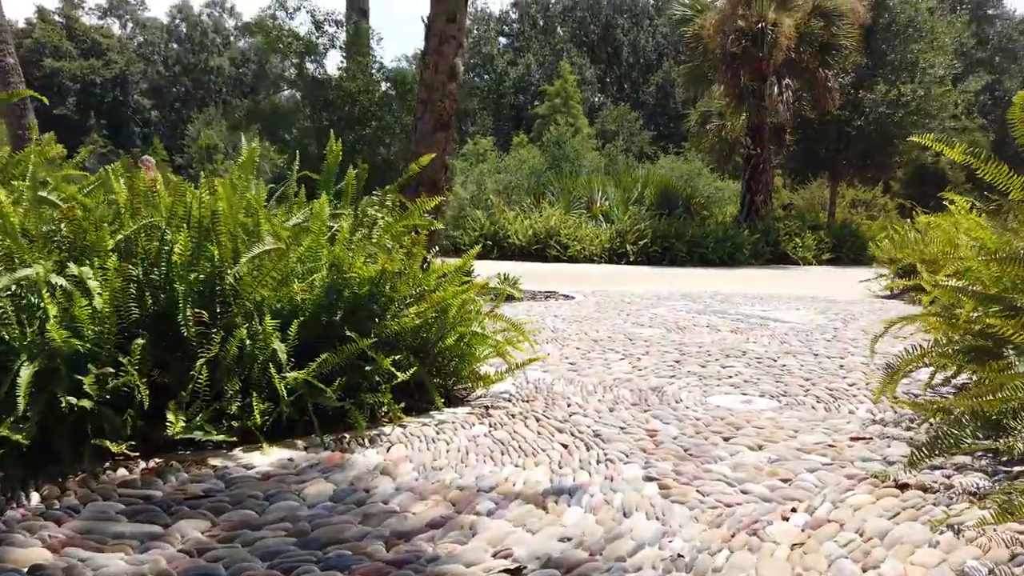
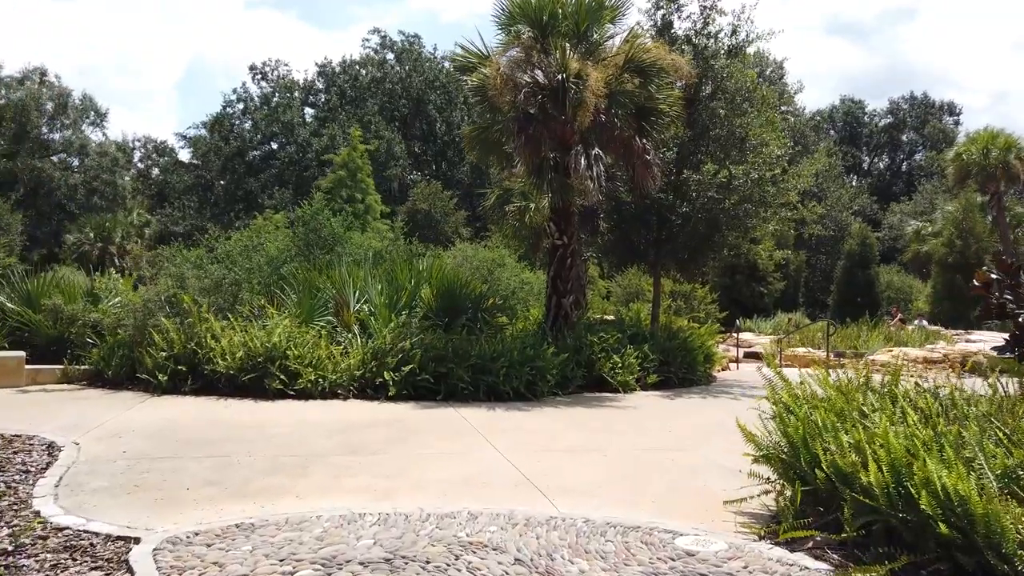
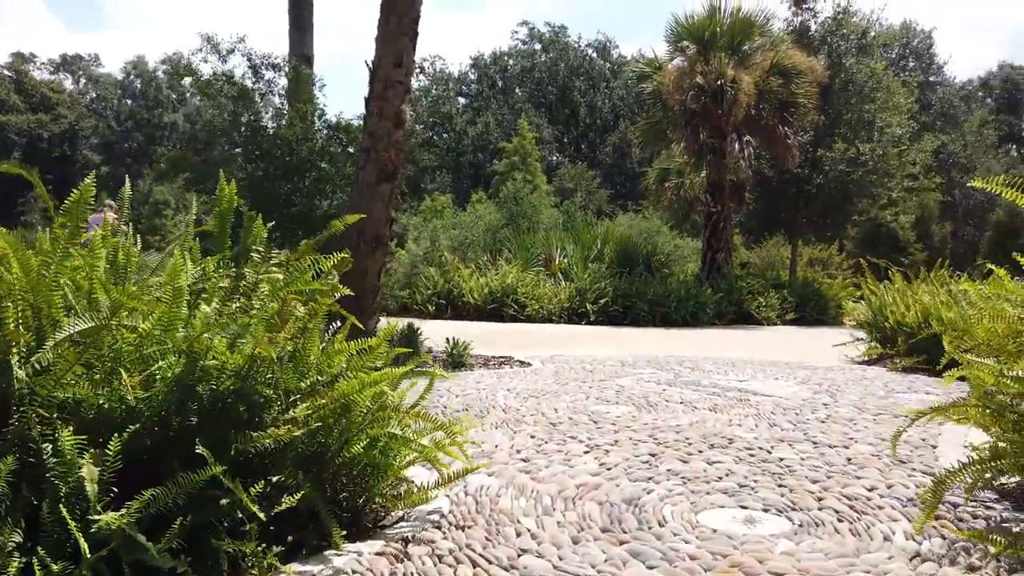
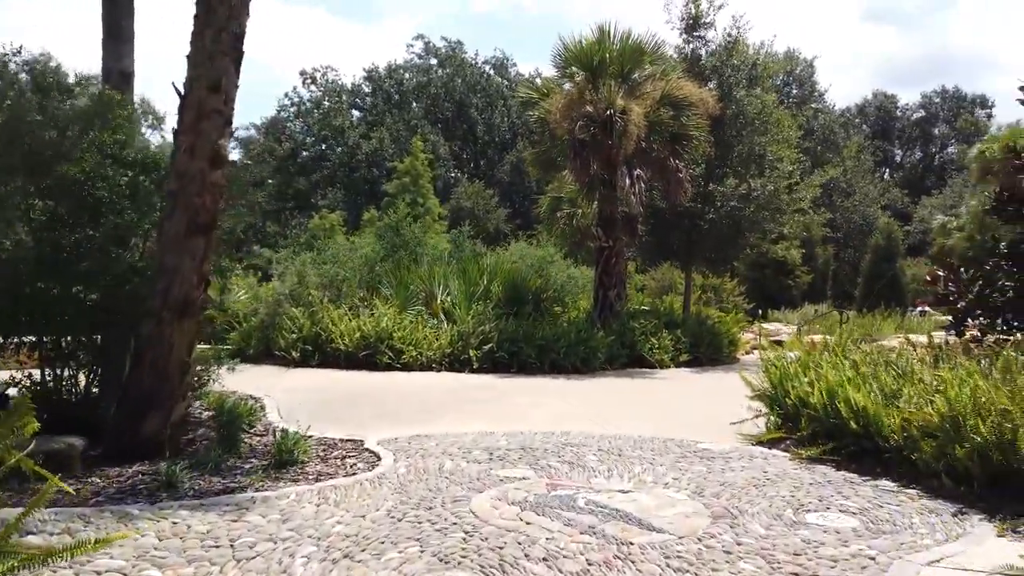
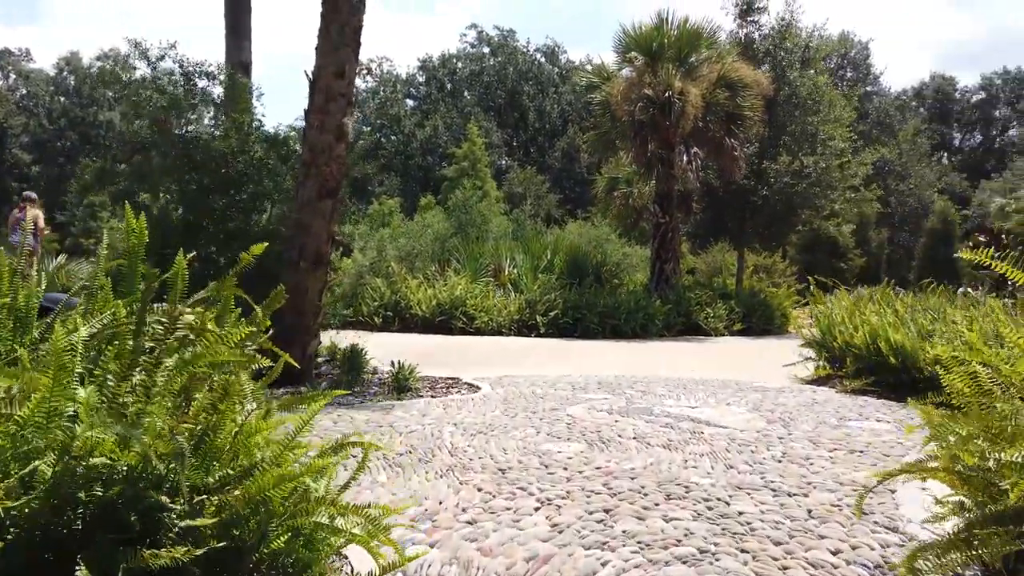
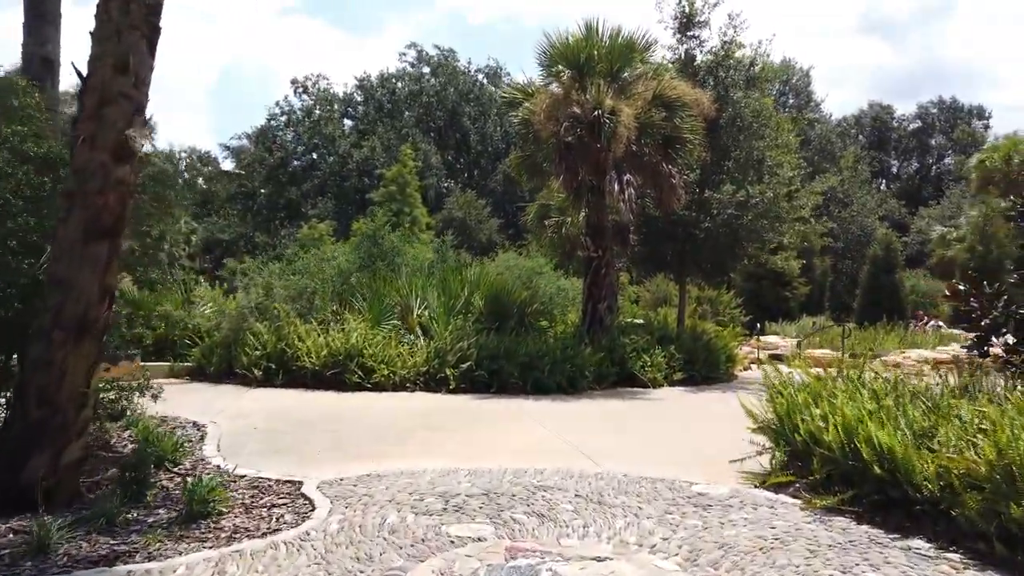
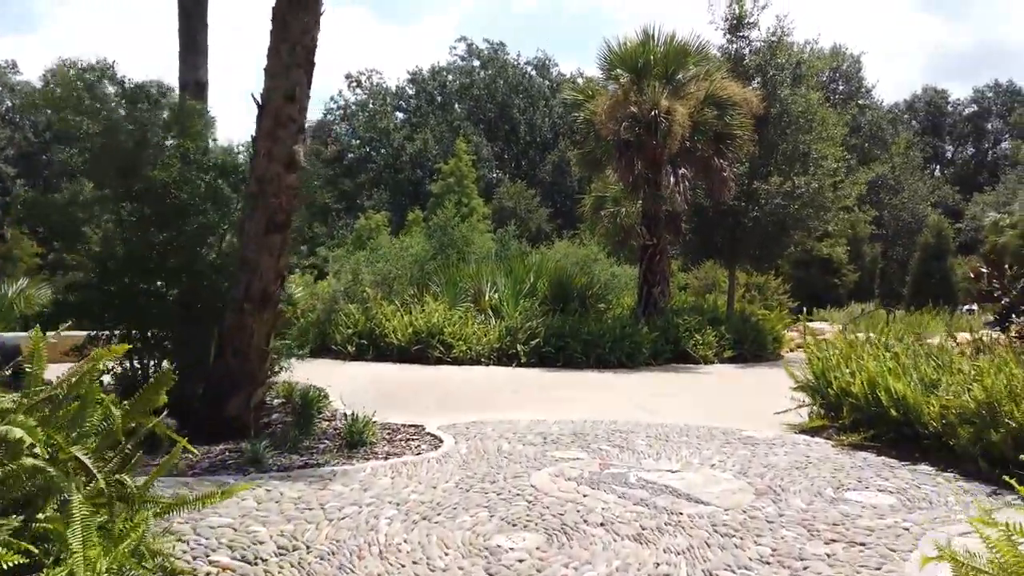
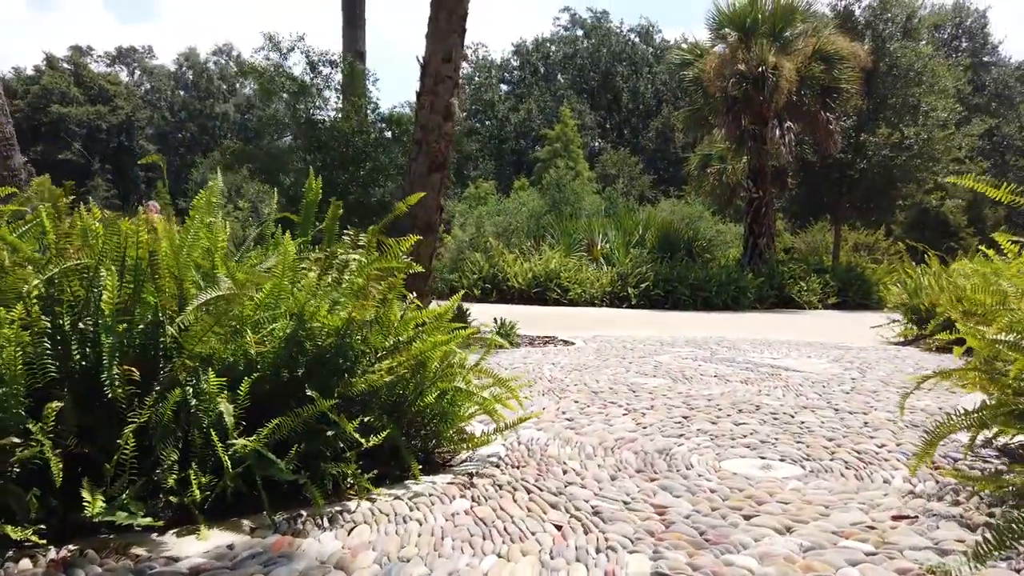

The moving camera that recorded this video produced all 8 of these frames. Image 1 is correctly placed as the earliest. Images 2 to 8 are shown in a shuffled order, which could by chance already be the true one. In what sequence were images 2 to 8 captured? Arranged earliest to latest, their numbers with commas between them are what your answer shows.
8, 3, 5, 7, 4, 6, 2
